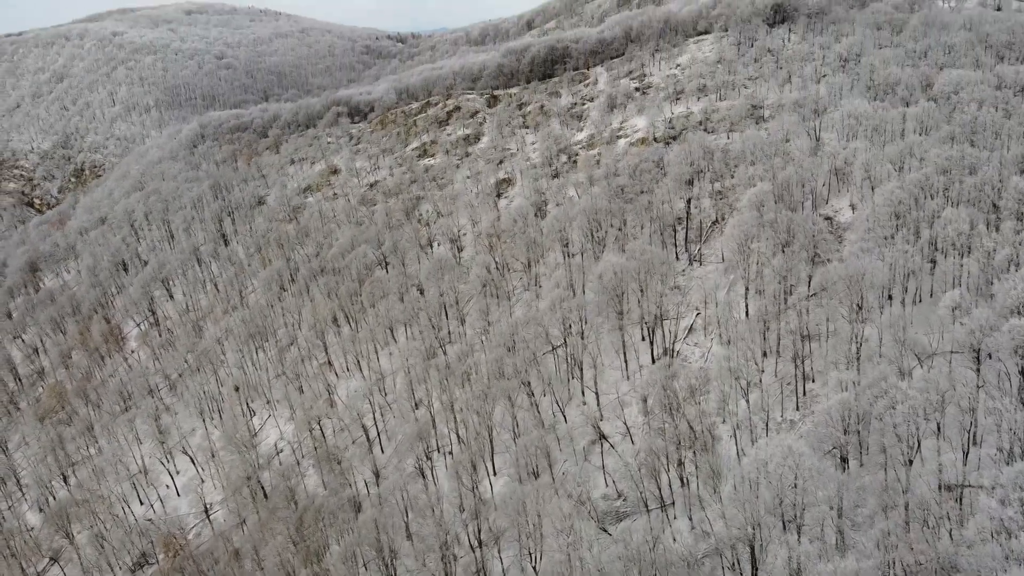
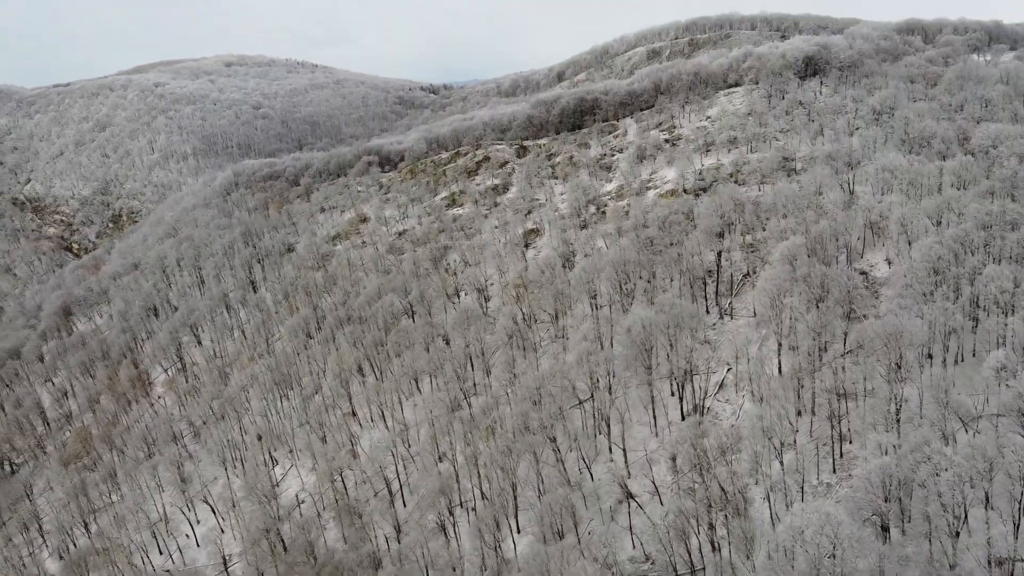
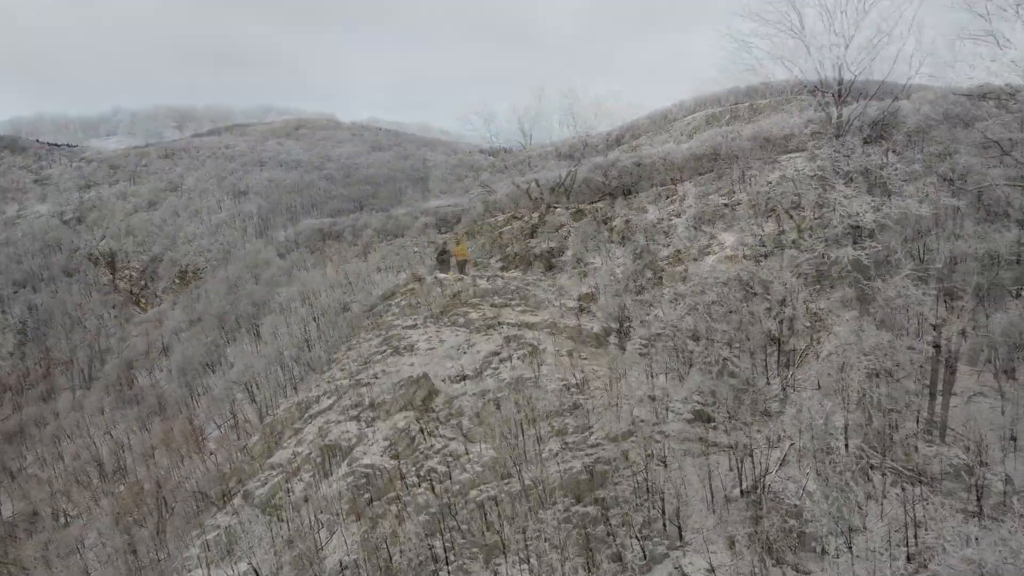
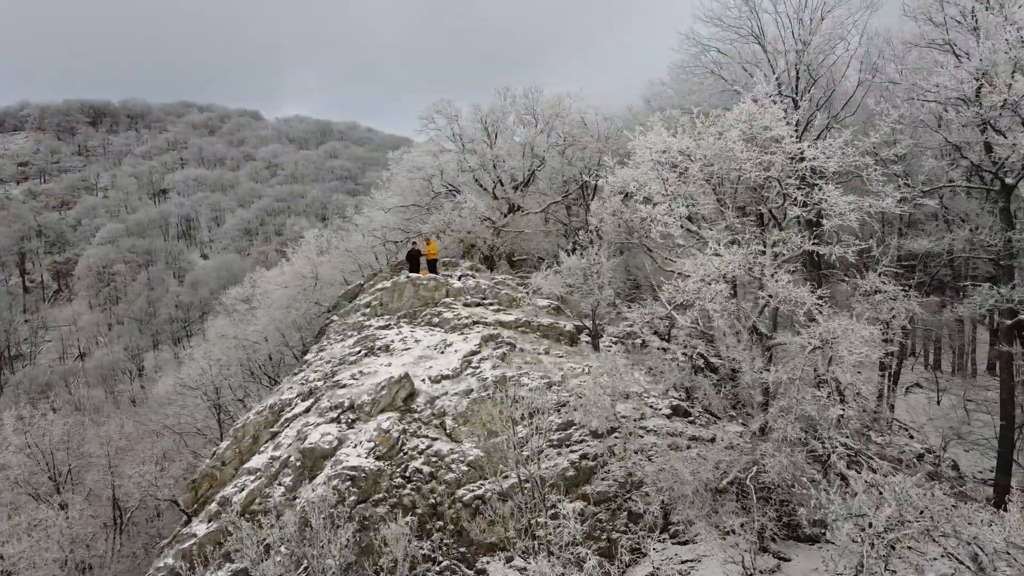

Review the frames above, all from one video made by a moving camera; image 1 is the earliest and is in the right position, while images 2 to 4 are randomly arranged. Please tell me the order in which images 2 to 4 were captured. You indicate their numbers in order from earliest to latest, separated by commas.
2, 3, 4
